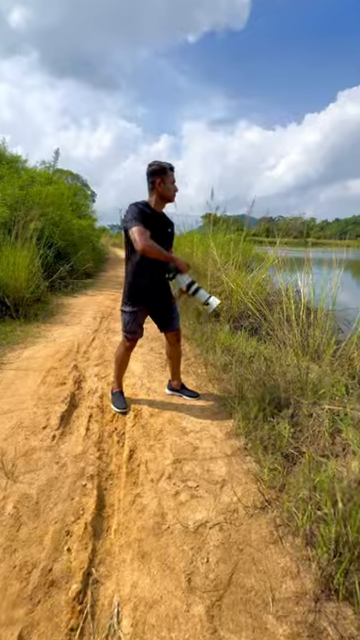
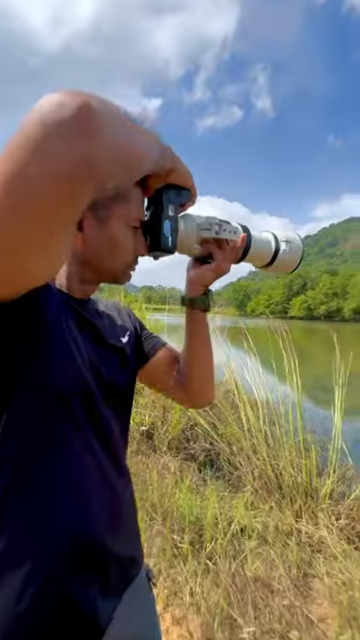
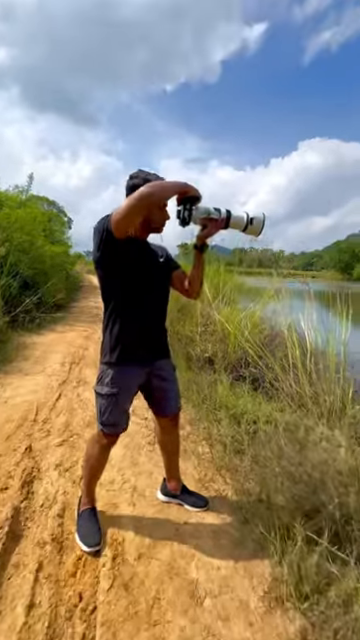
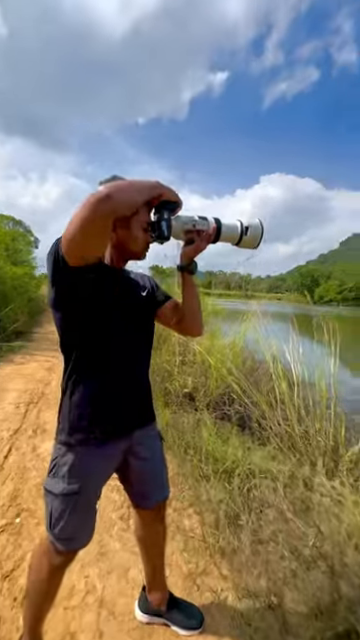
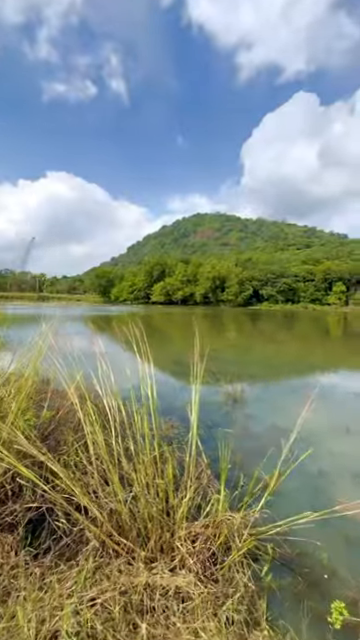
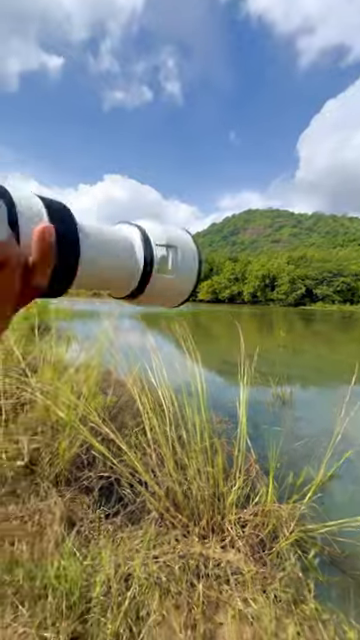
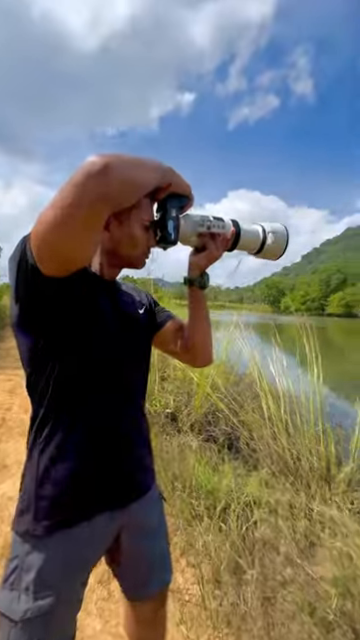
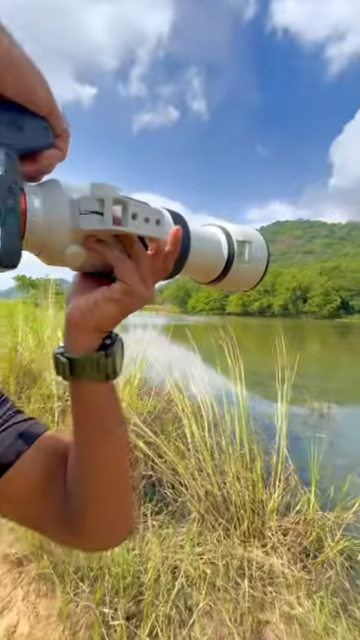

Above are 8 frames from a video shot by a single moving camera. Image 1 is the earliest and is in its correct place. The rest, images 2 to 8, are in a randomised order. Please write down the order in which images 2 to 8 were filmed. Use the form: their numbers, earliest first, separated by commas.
3, 4, 7, 2, 8, 5, 6
